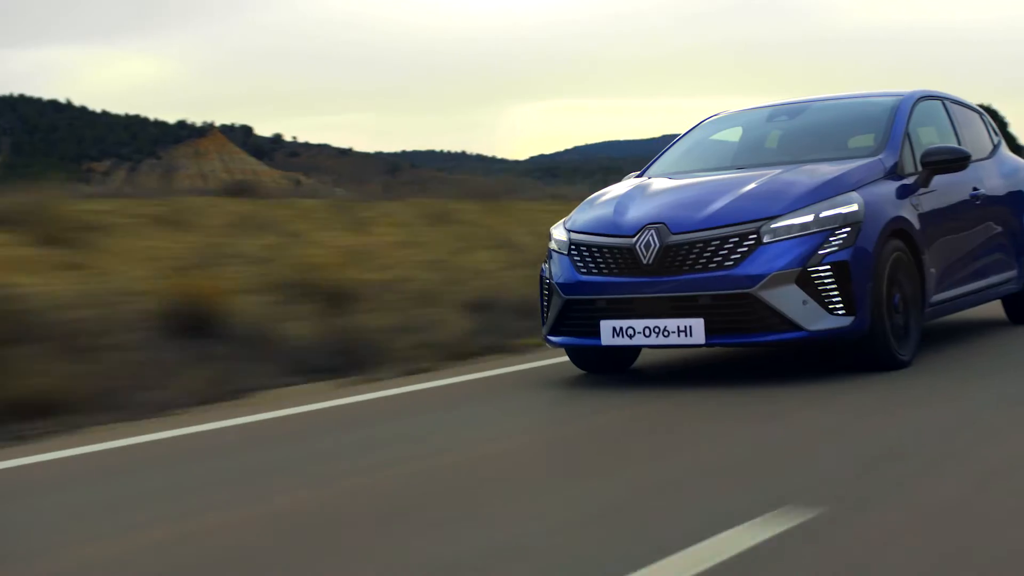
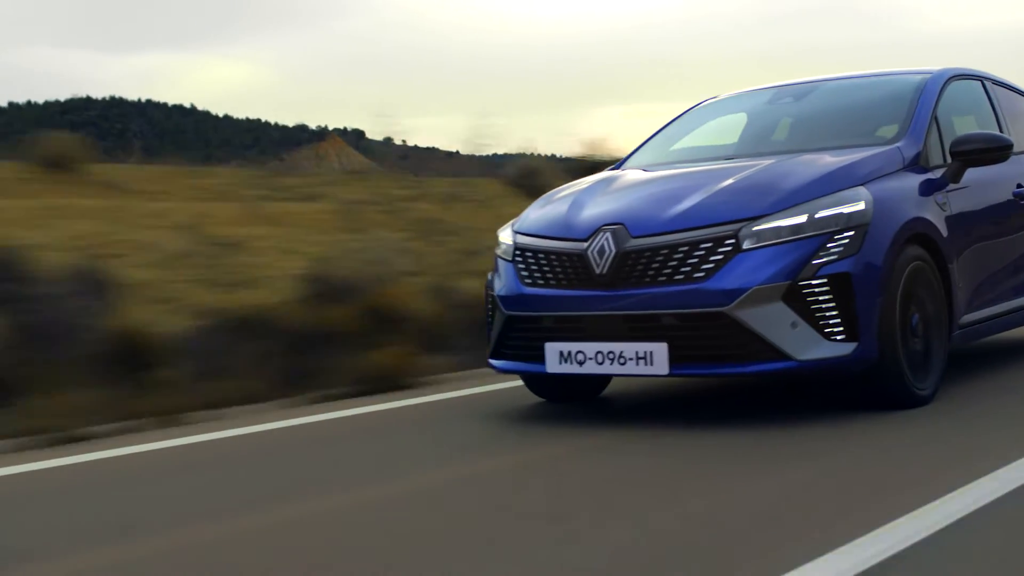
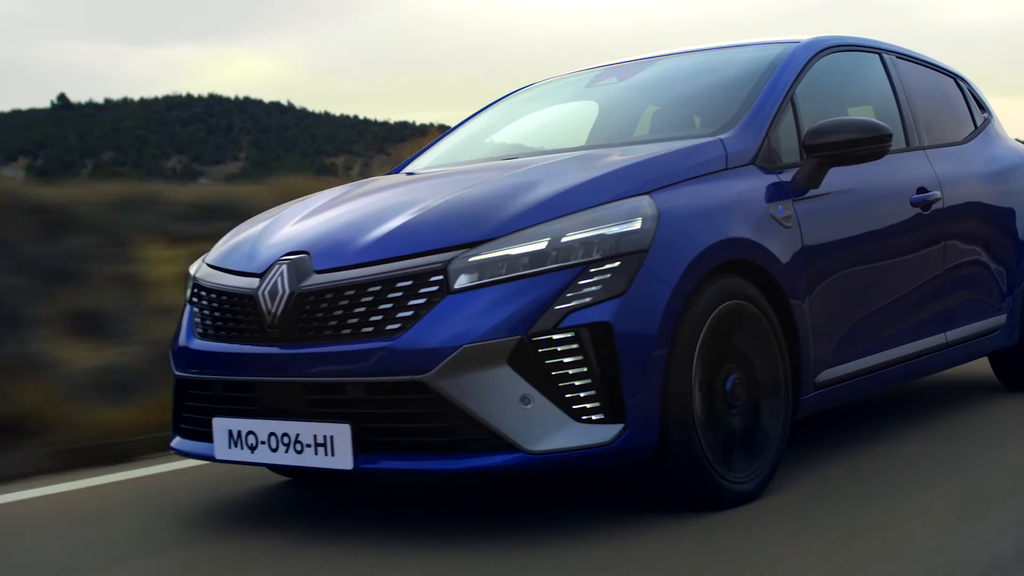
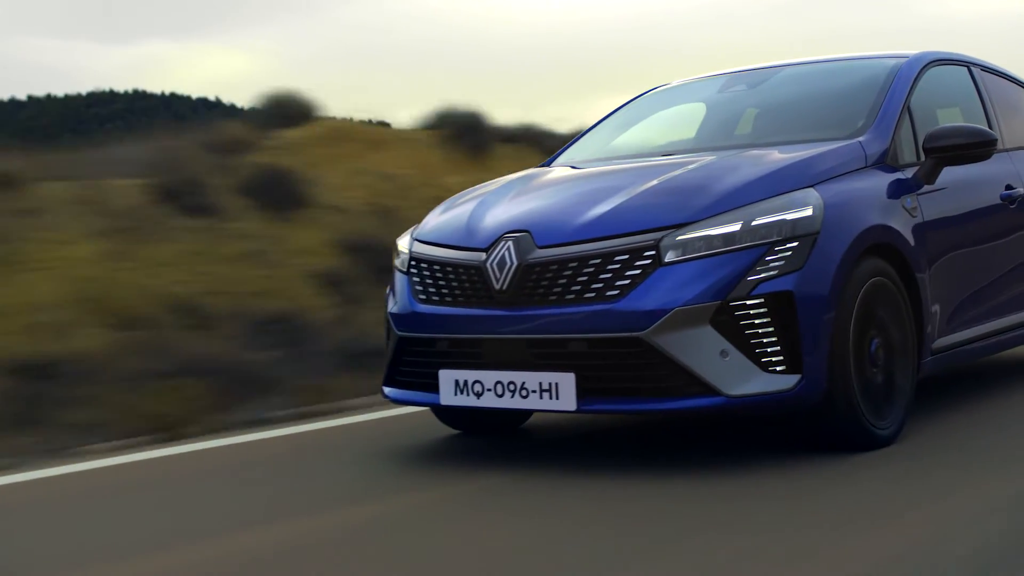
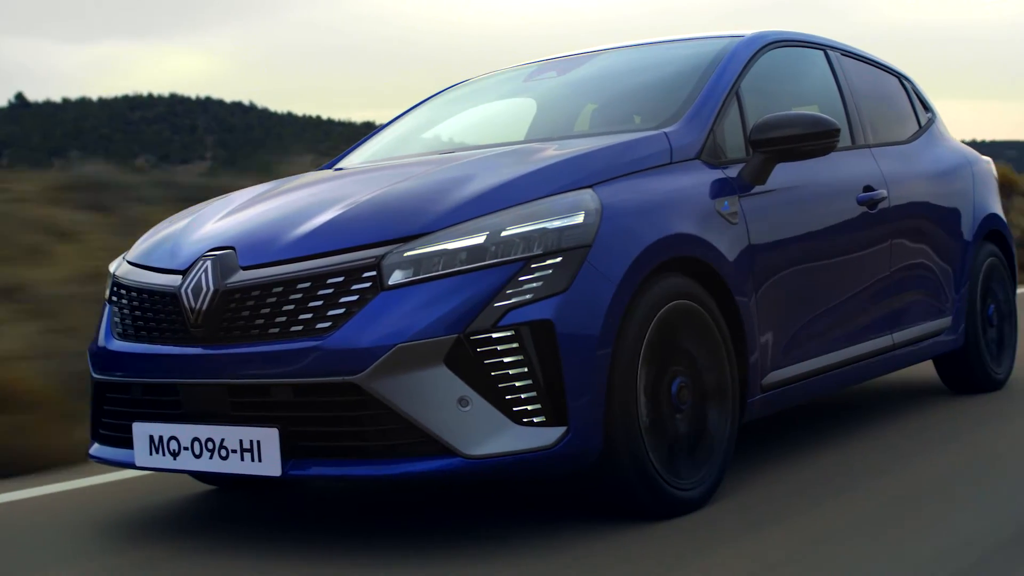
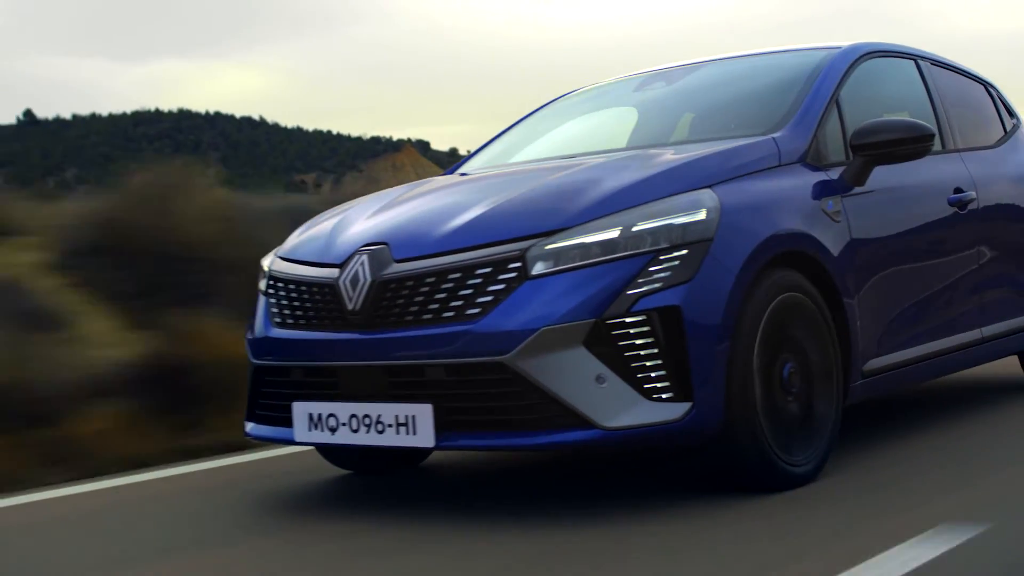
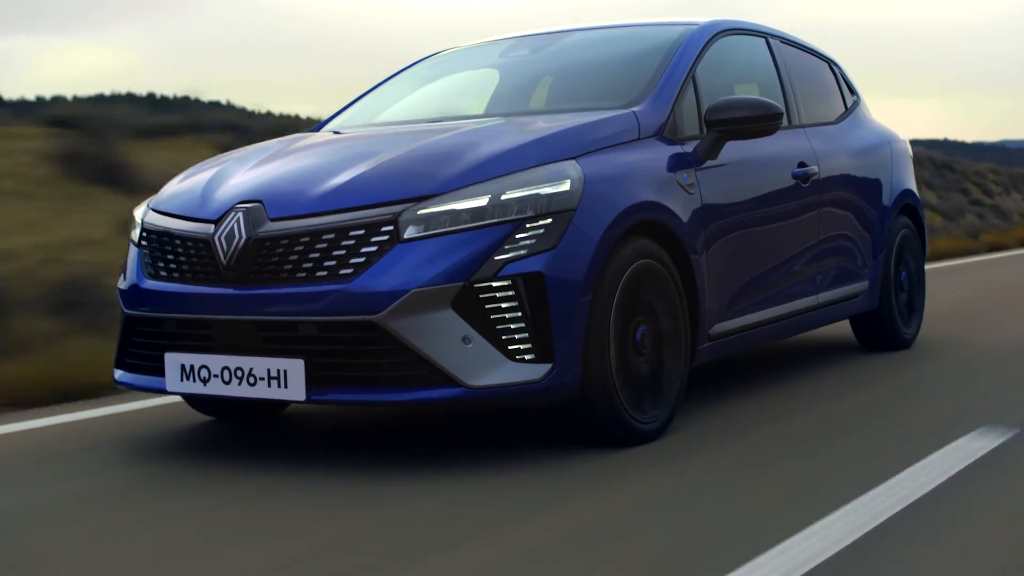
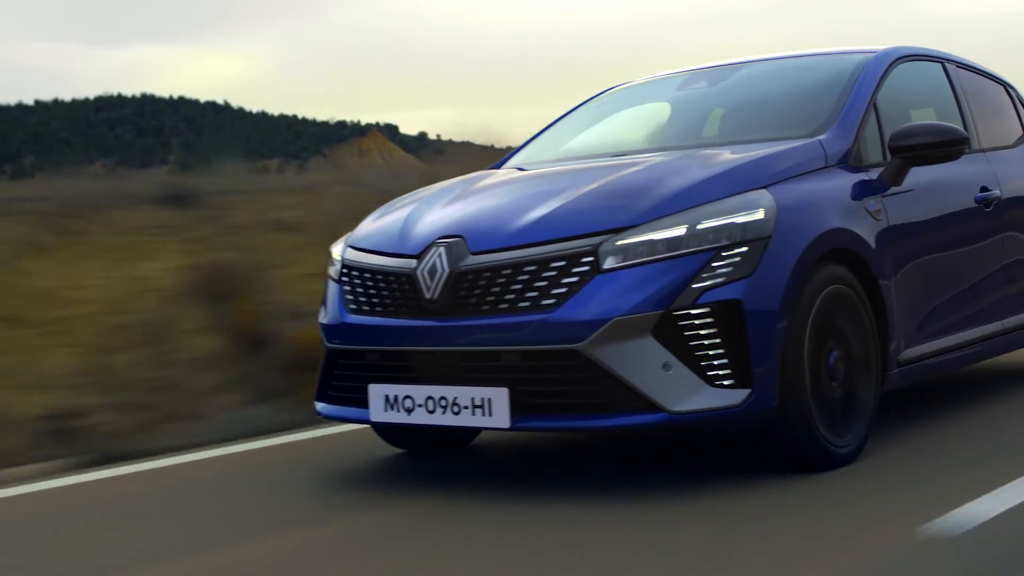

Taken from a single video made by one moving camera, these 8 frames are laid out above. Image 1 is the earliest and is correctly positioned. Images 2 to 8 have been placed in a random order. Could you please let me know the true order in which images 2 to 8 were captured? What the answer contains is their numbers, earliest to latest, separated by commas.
2, 4, 8, 6, 3, 5, 7
